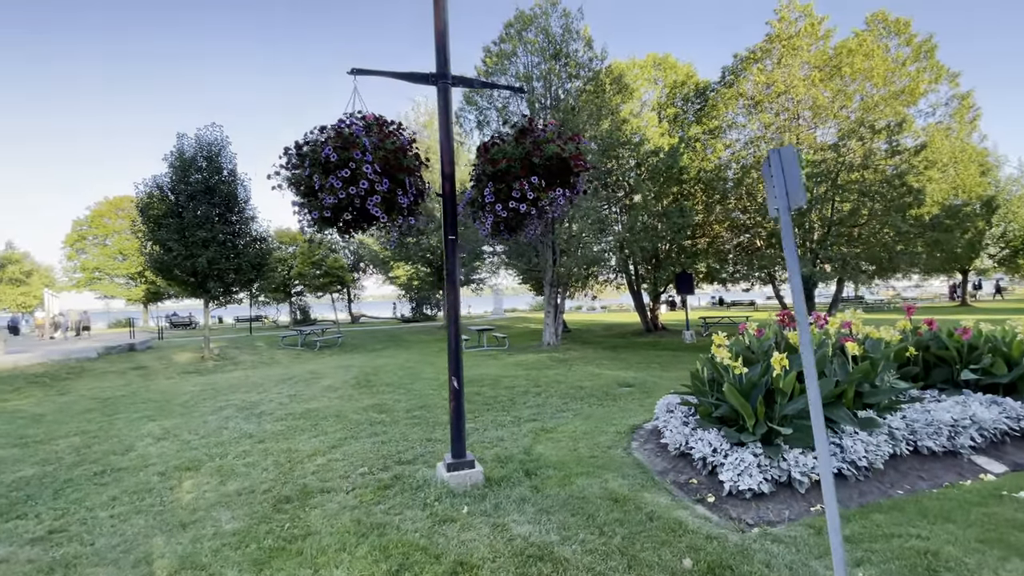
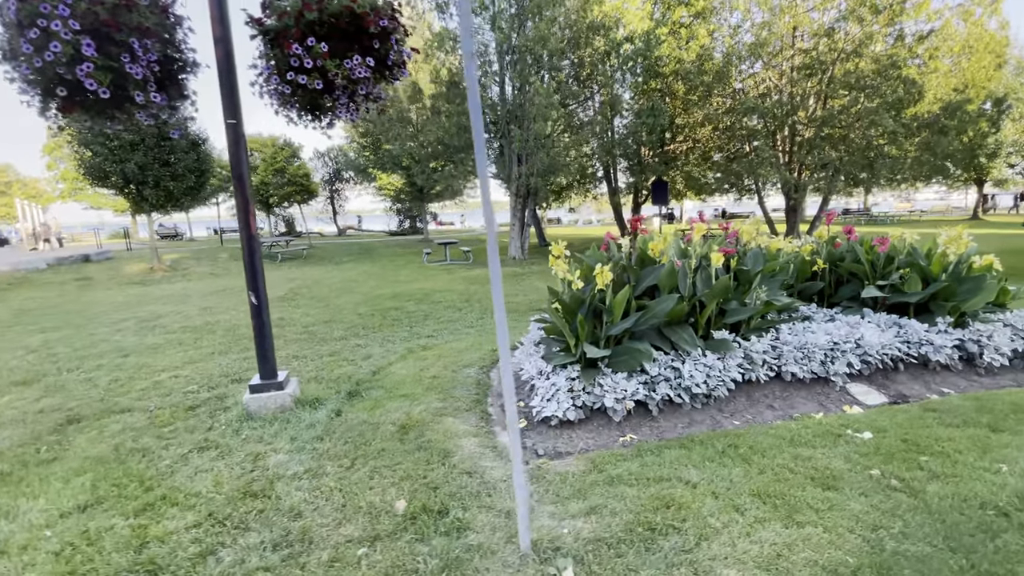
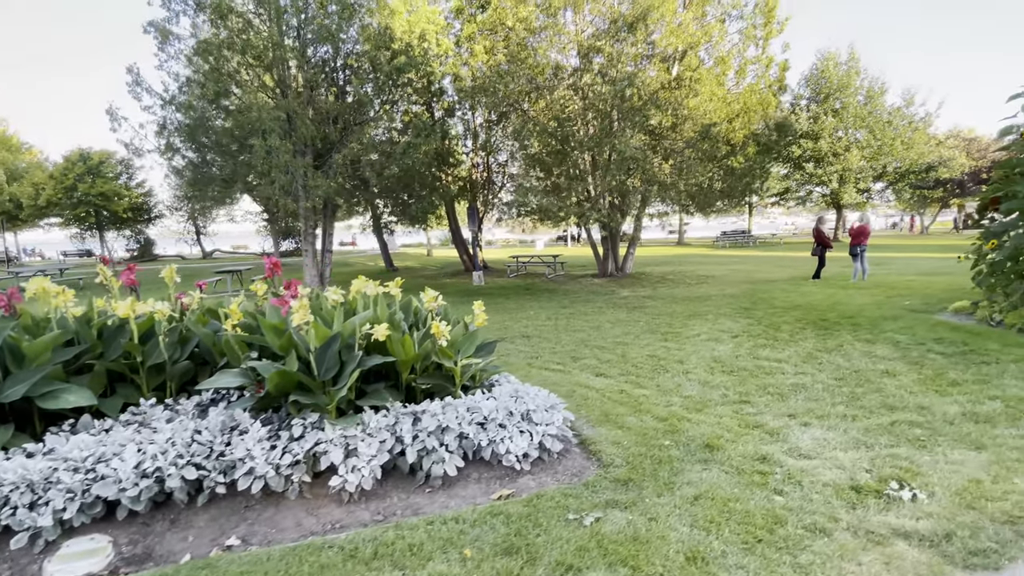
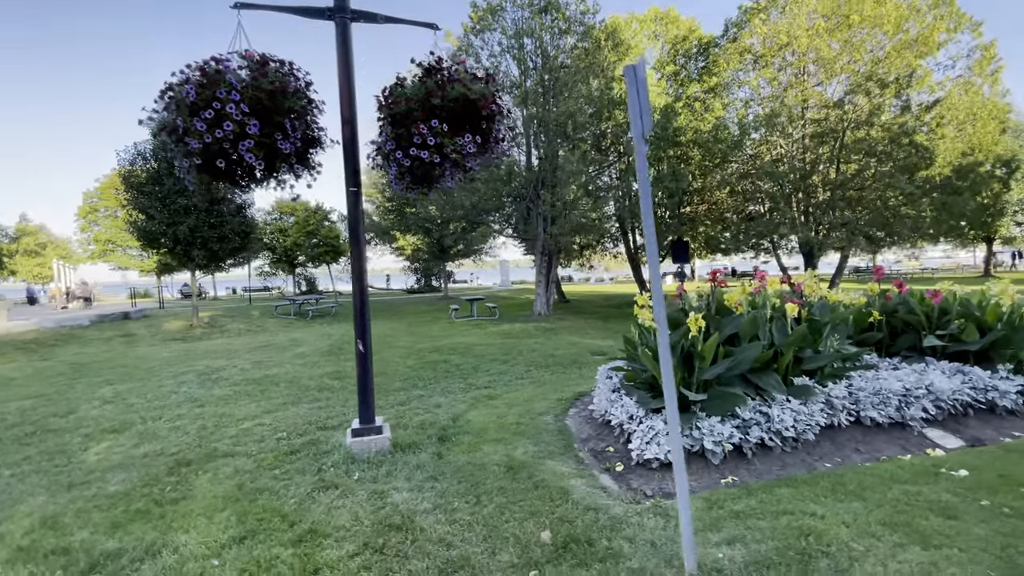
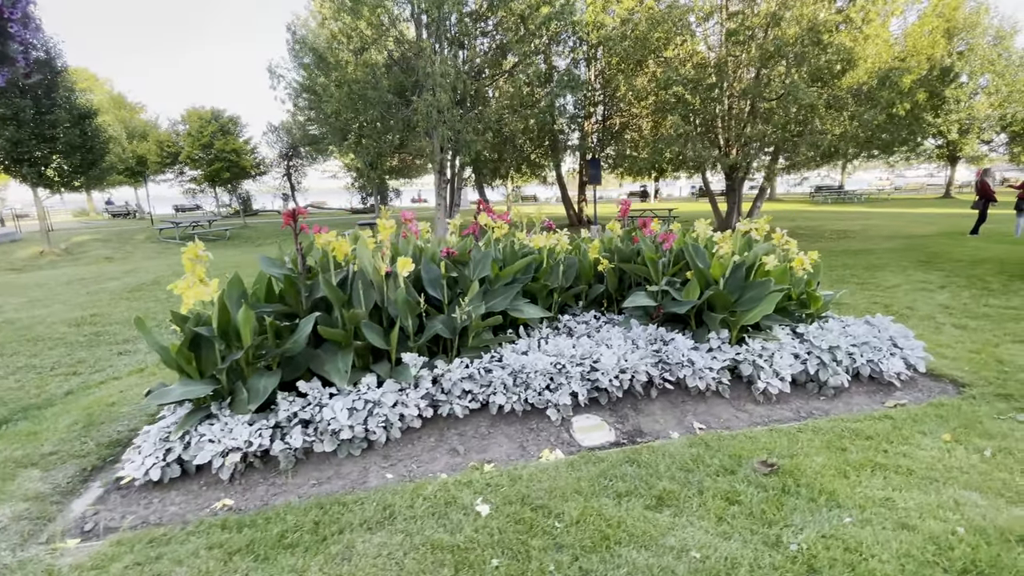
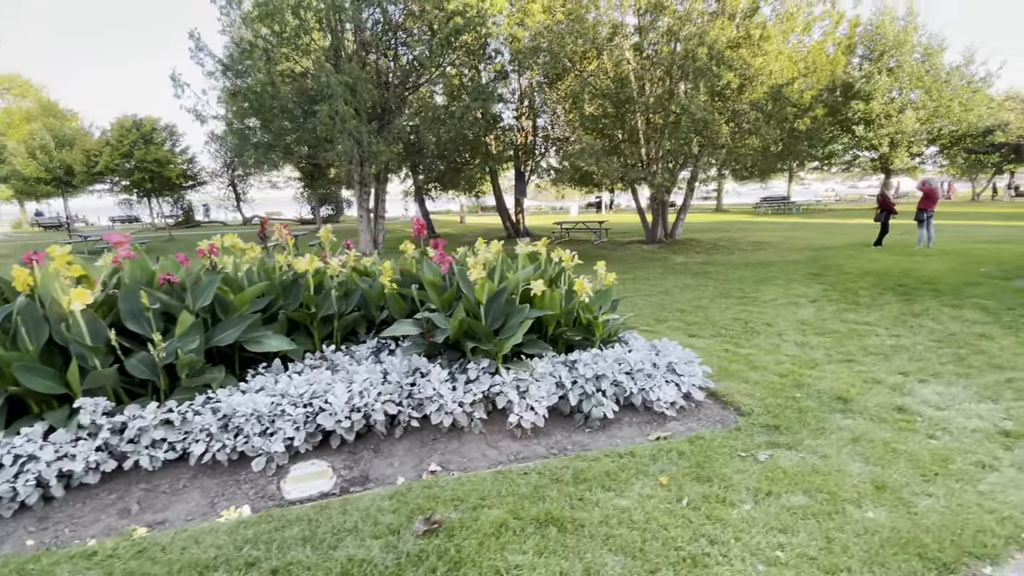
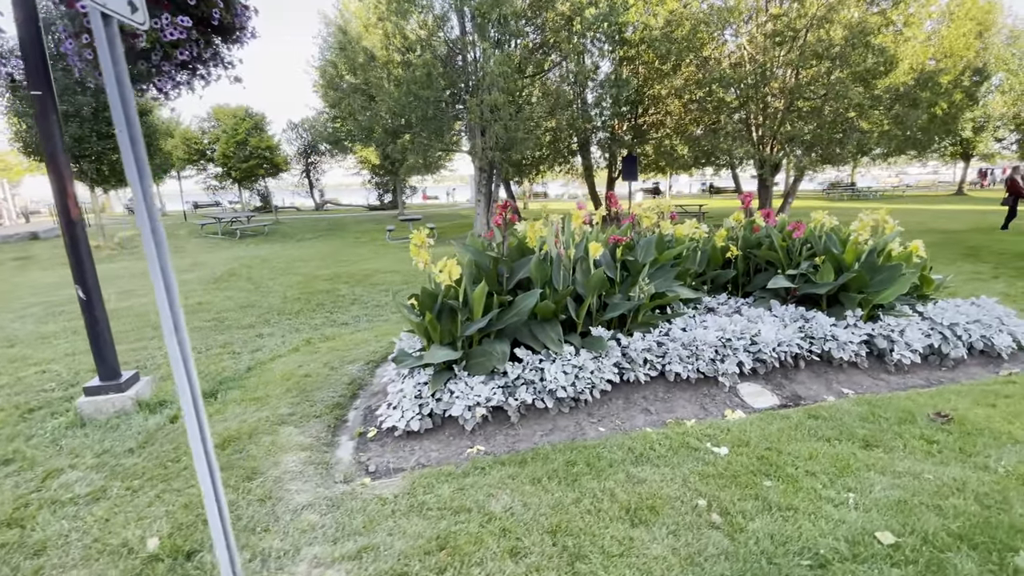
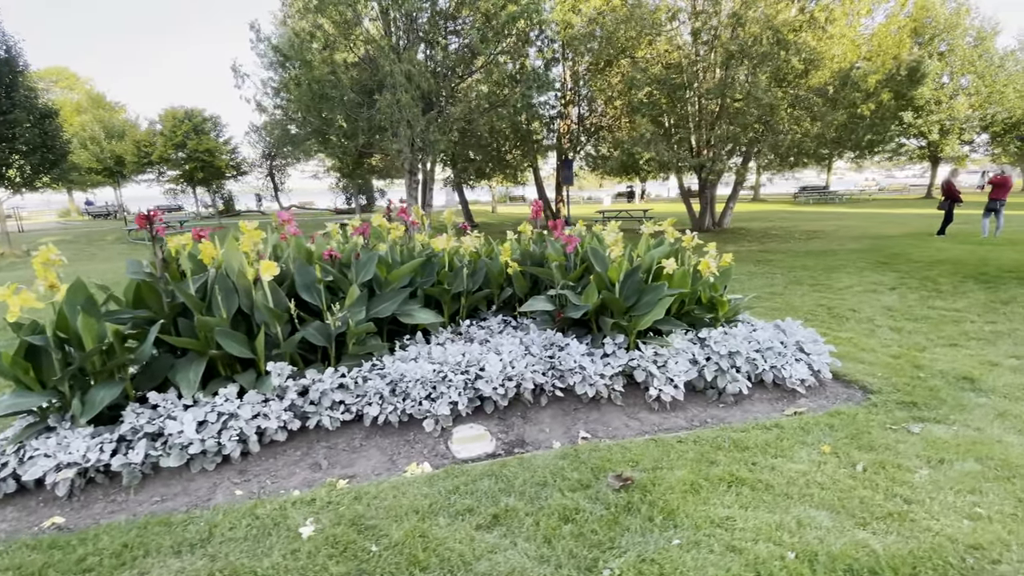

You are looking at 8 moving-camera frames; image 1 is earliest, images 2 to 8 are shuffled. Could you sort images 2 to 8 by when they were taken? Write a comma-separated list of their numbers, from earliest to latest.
4, 2, 7, 5, 8, 6, 3
